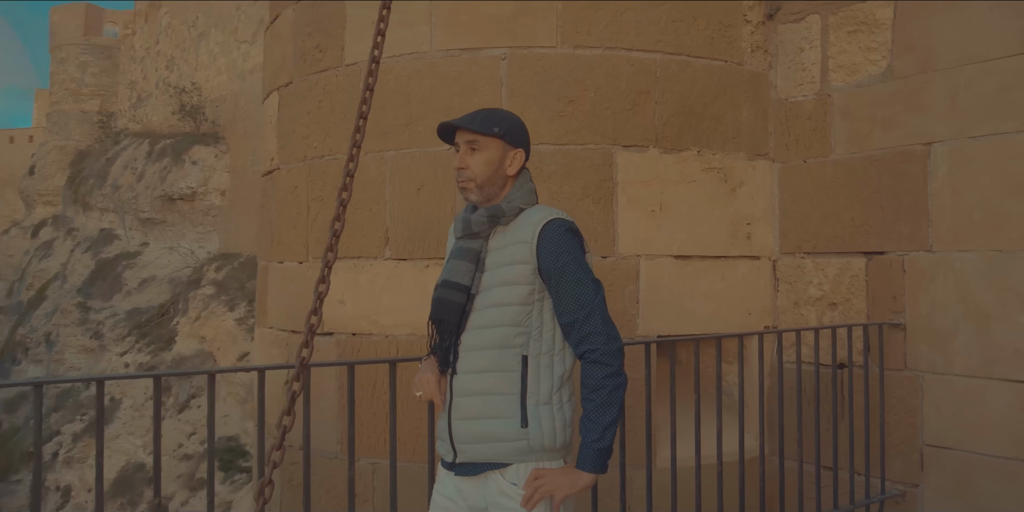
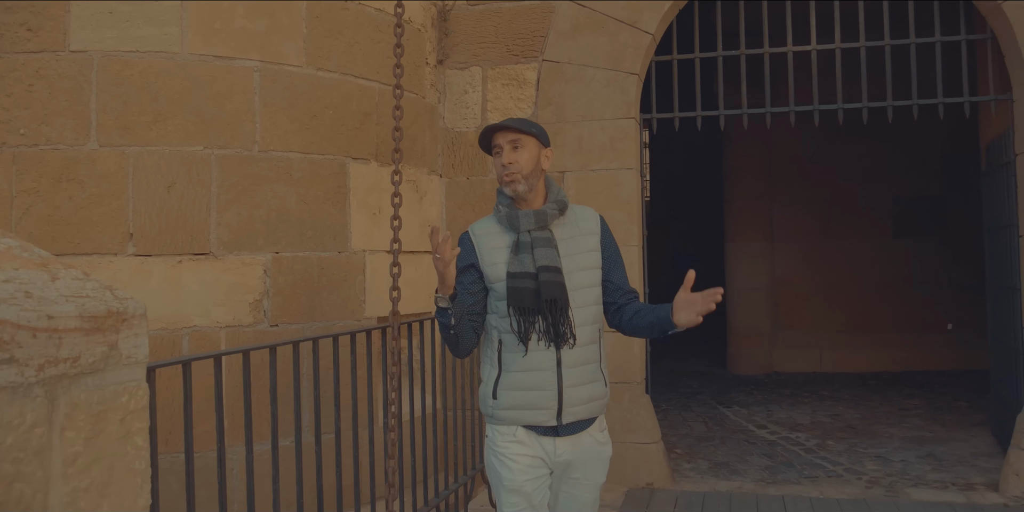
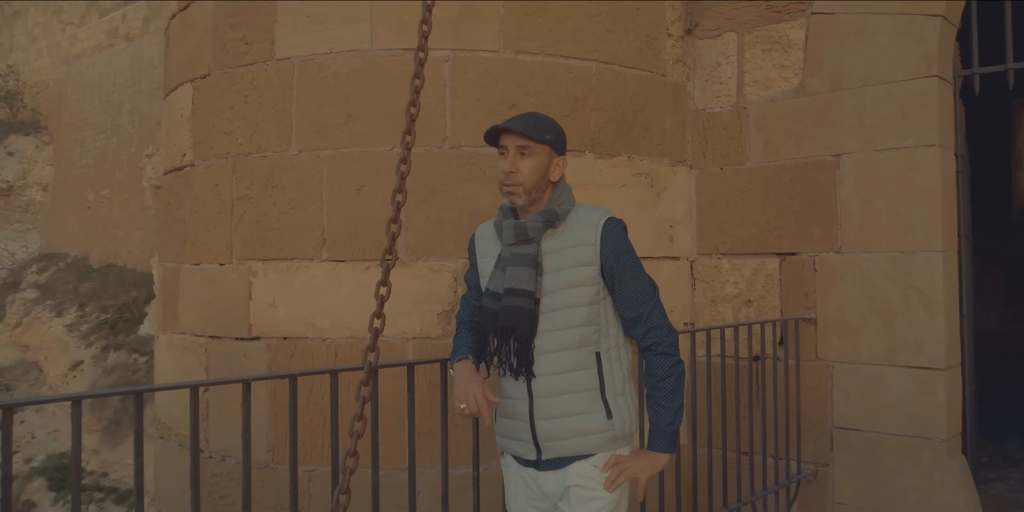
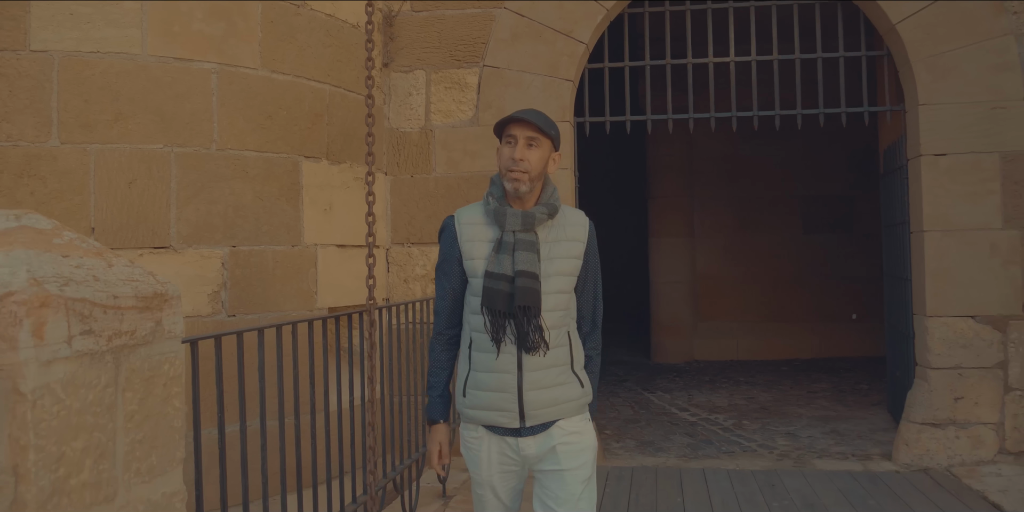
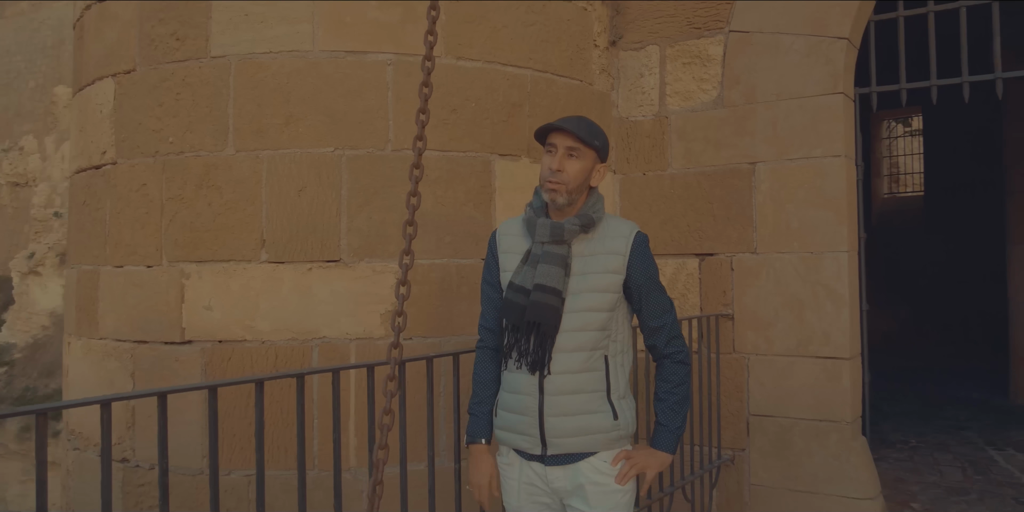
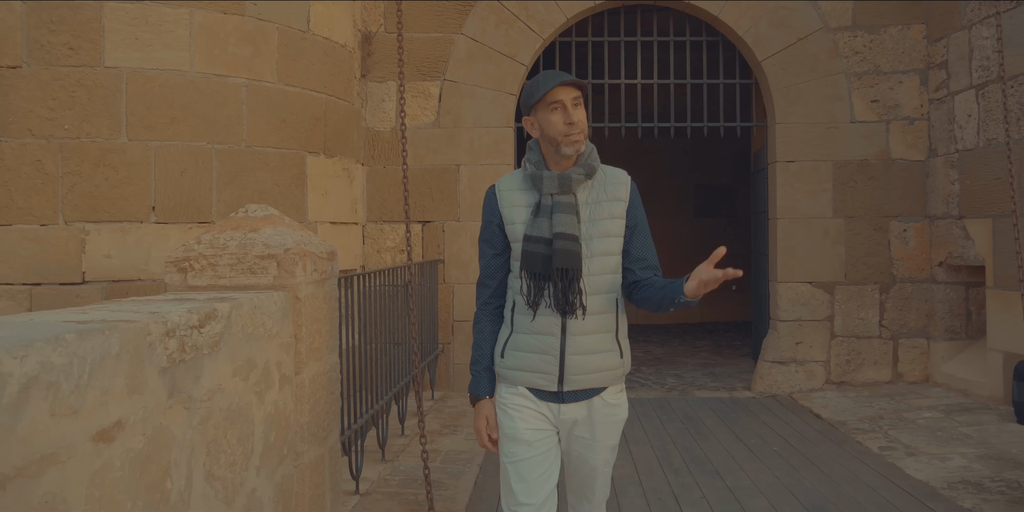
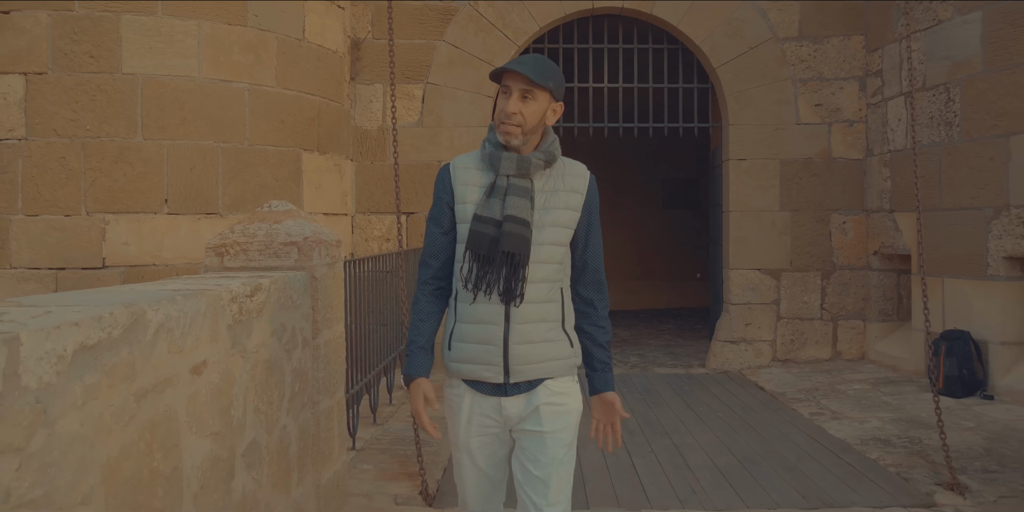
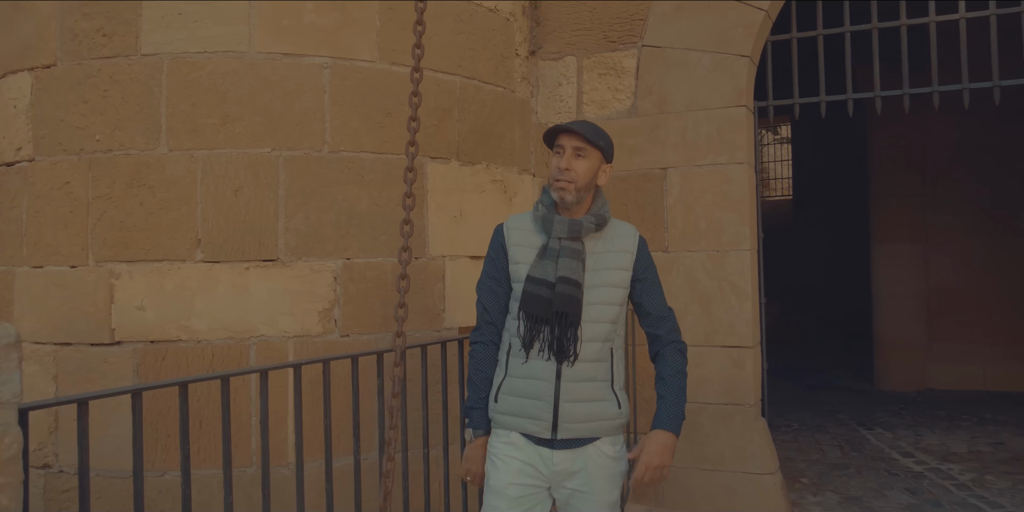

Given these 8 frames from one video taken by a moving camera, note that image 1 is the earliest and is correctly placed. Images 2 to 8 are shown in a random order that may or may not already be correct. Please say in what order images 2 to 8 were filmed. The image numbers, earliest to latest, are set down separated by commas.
3, 5, 8, 2, 4, 6, 7
